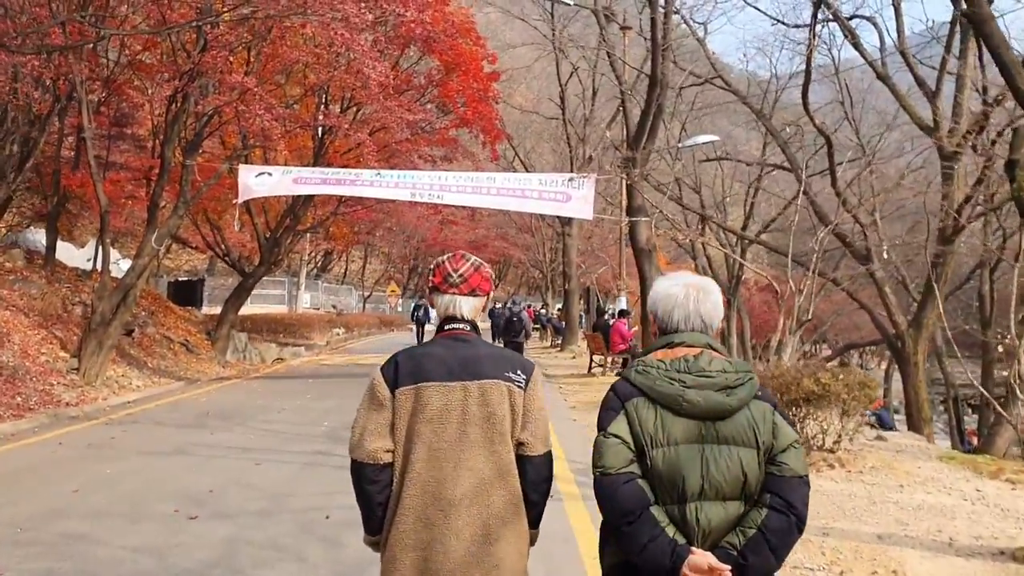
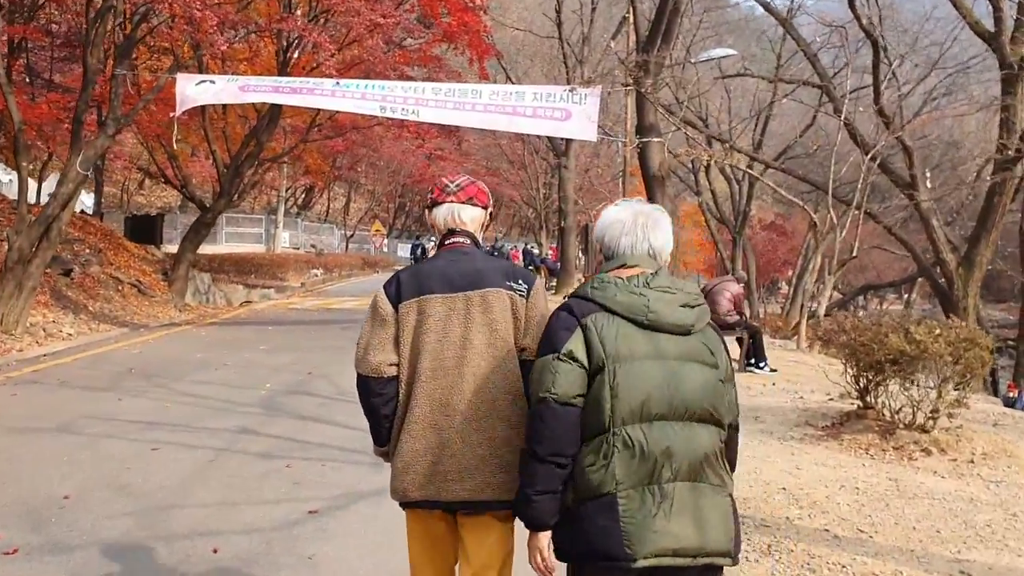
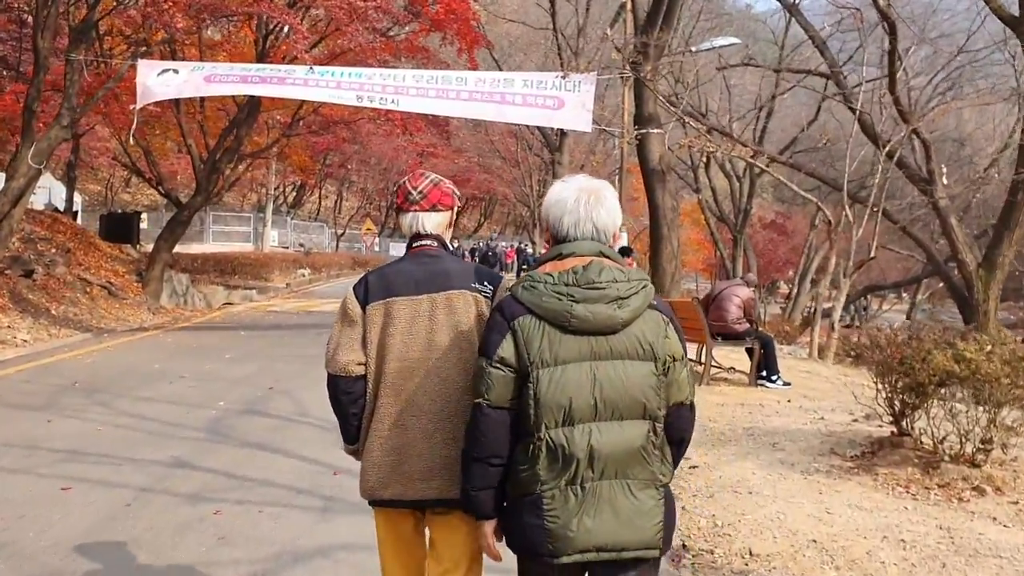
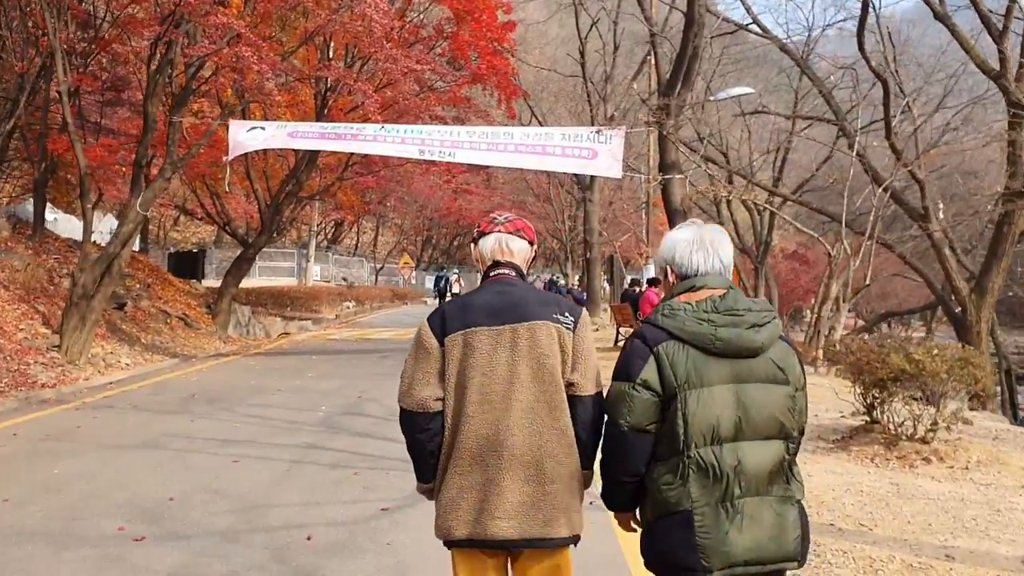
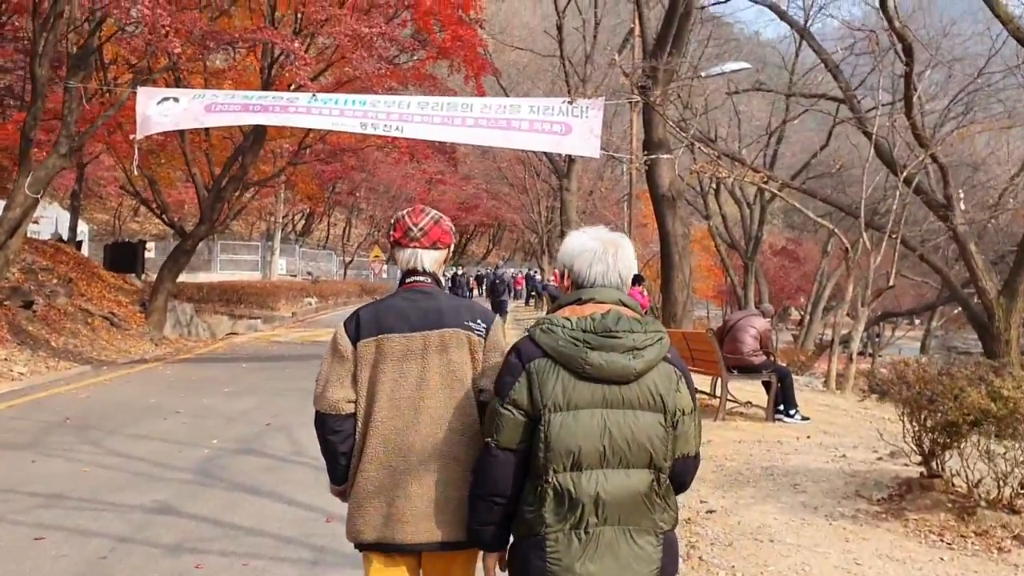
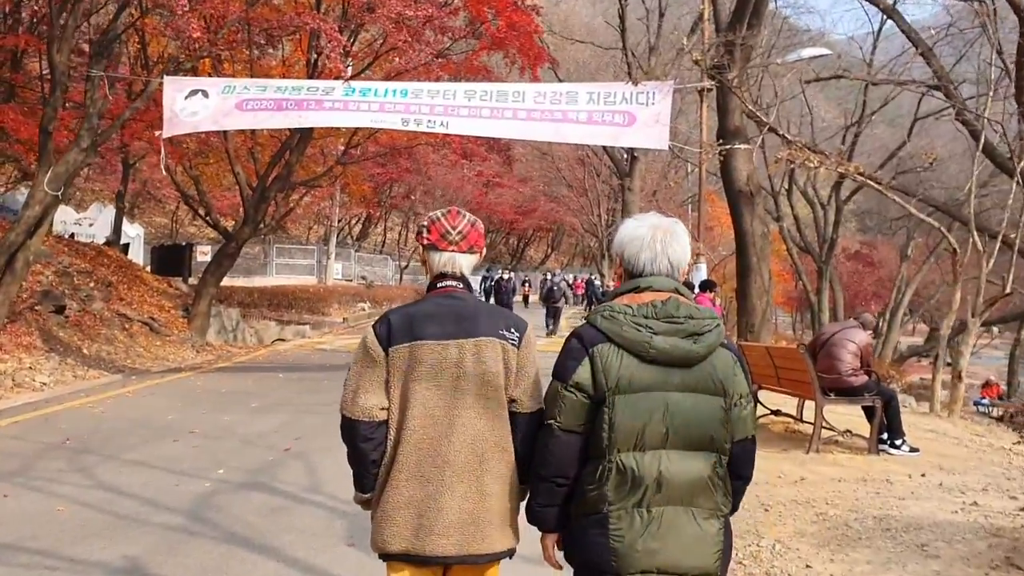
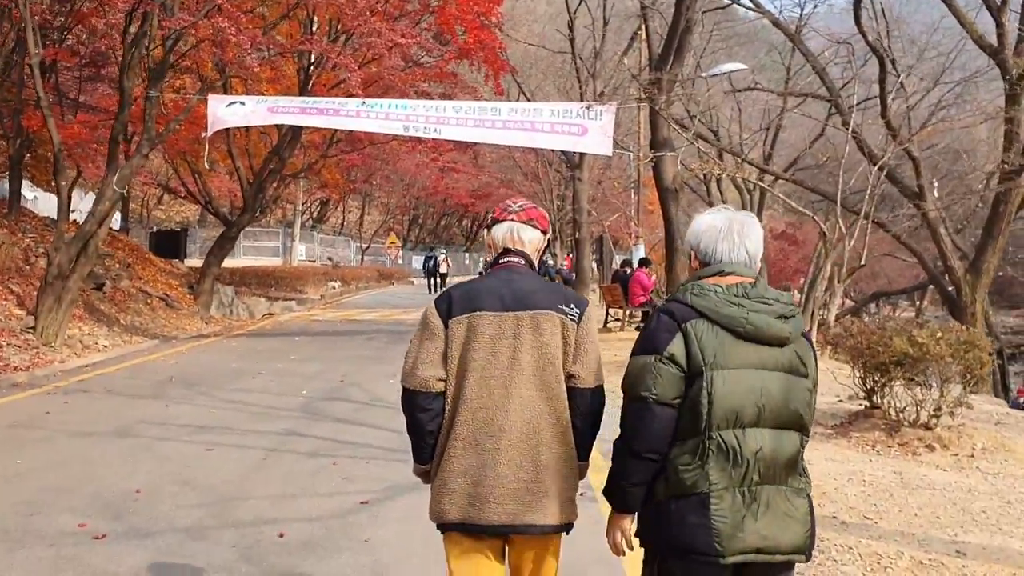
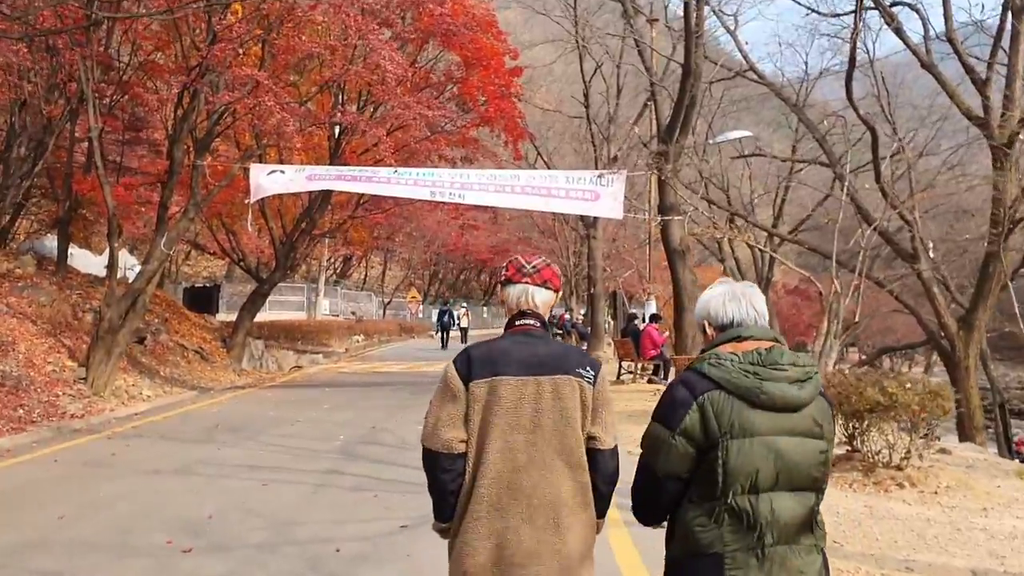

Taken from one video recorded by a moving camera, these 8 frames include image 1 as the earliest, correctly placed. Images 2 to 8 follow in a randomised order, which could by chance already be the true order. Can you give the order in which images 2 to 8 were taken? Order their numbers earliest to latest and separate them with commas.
8, 4, 7, 2, 3, 5, 6
